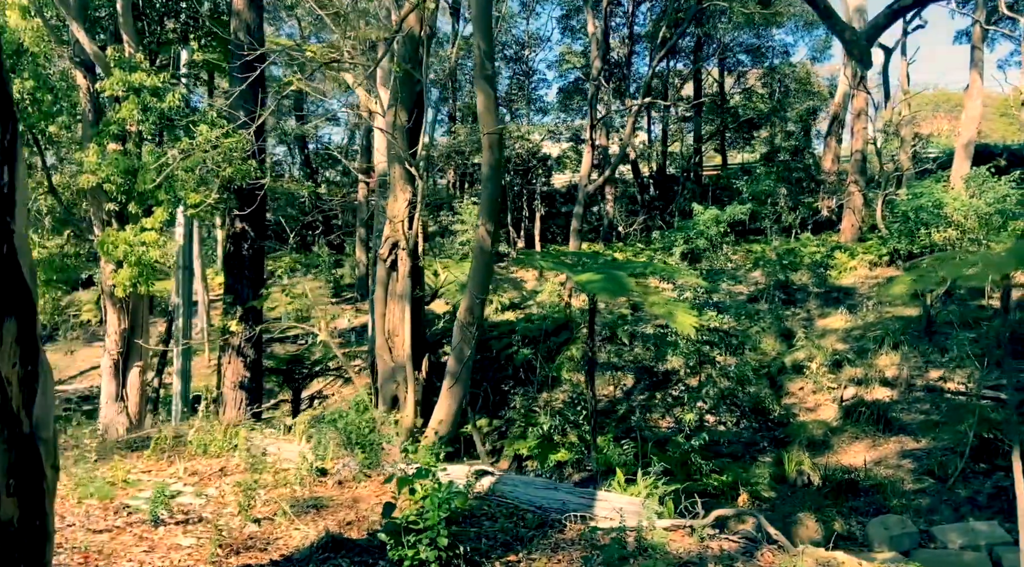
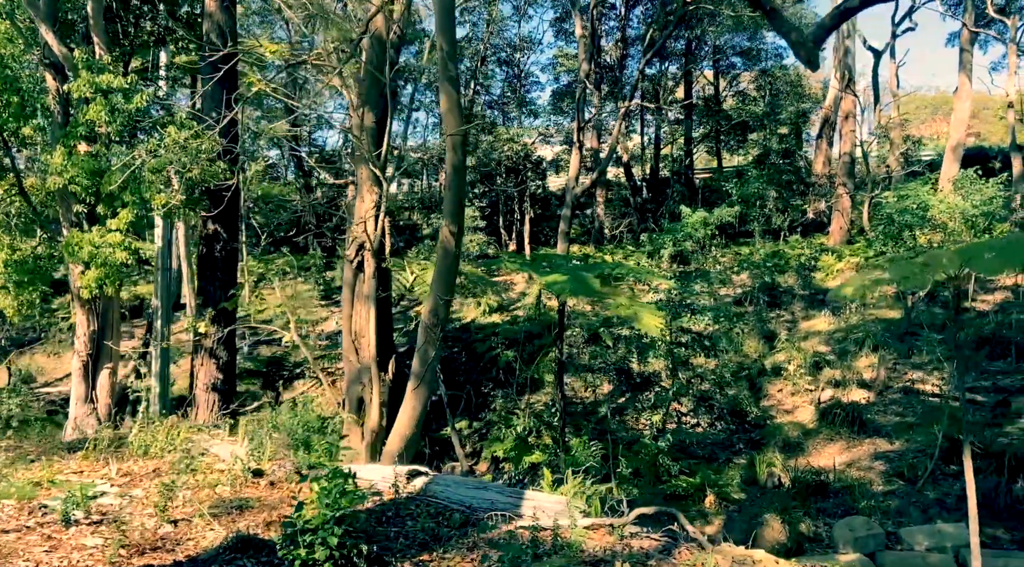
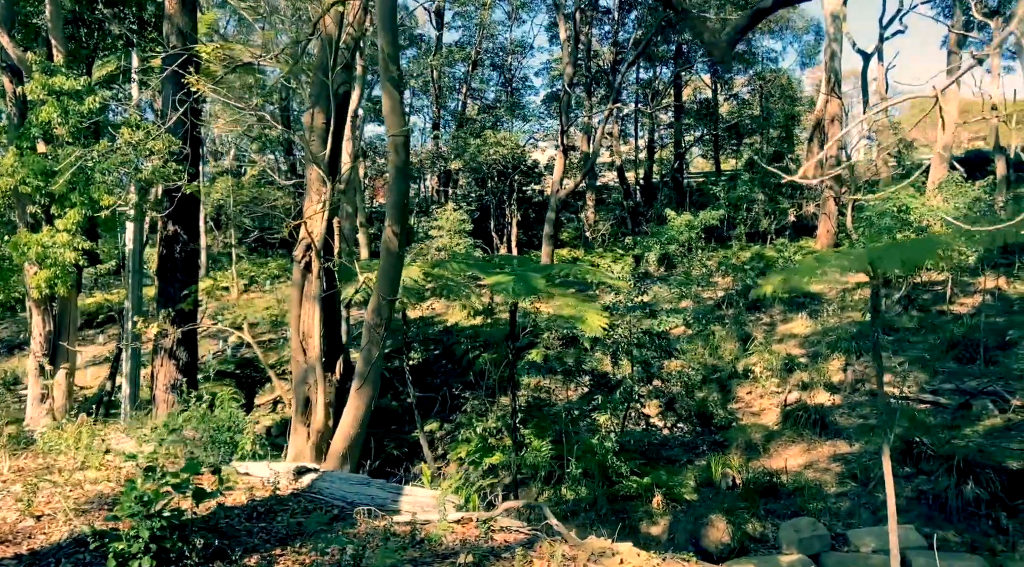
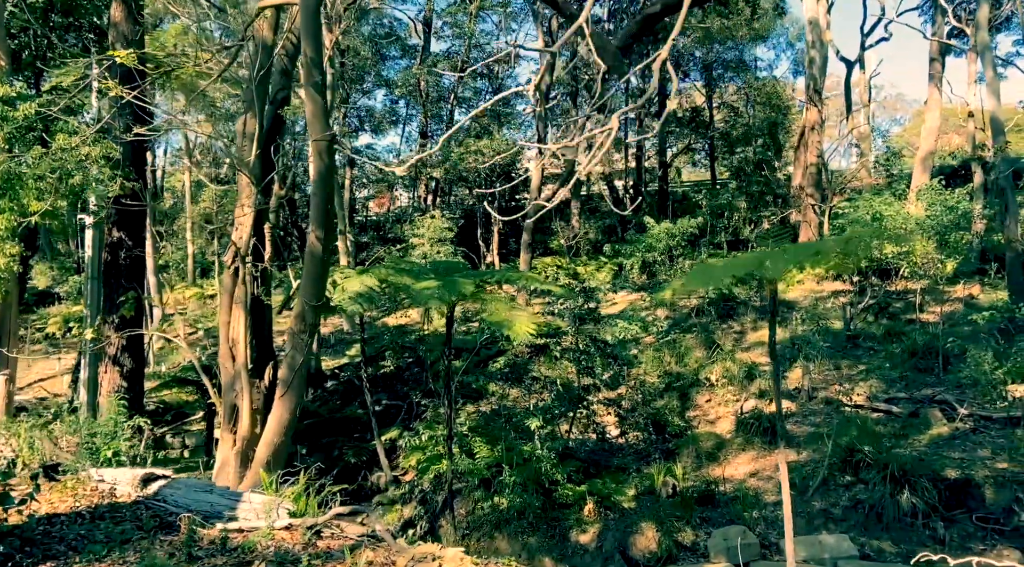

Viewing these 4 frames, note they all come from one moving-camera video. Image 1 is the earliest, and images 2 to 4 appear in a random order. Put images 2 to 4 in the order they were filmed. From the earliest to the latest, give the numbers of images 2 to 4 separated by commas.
2, 3, 4
